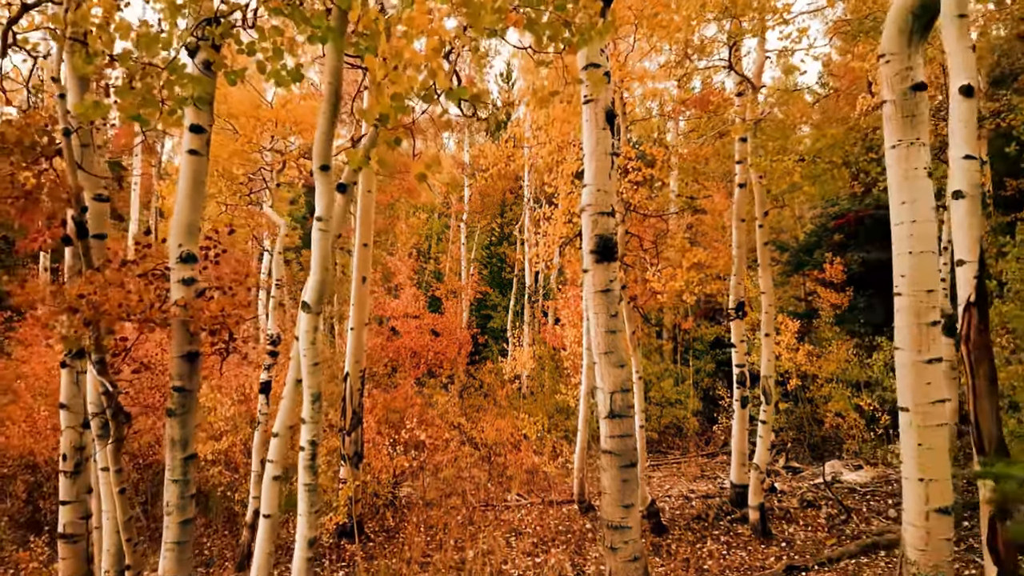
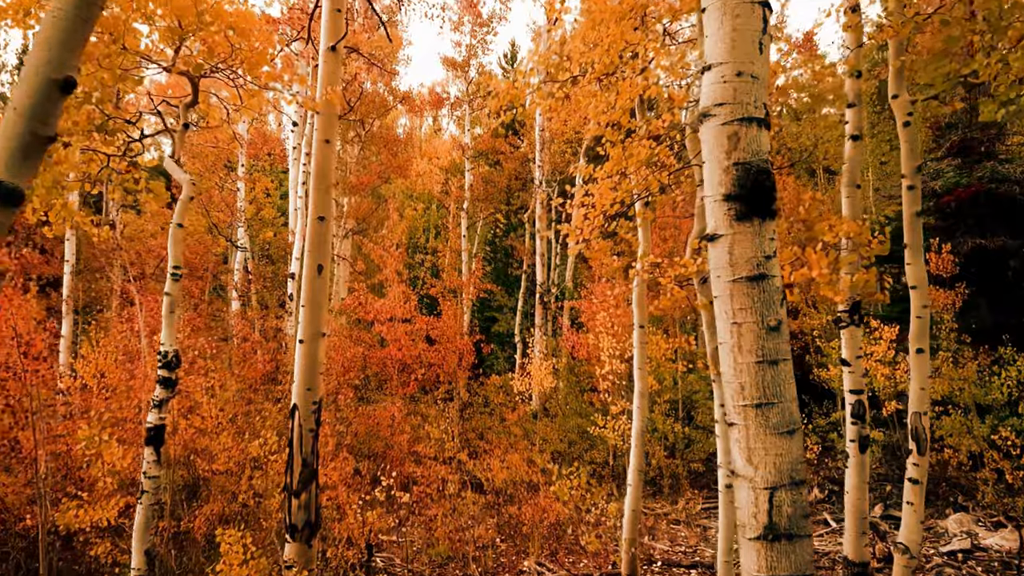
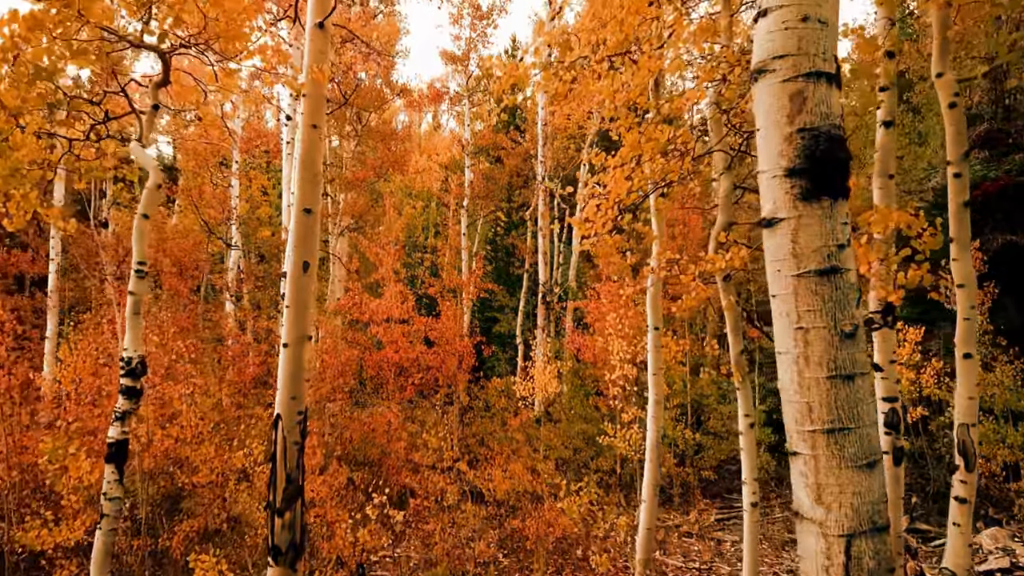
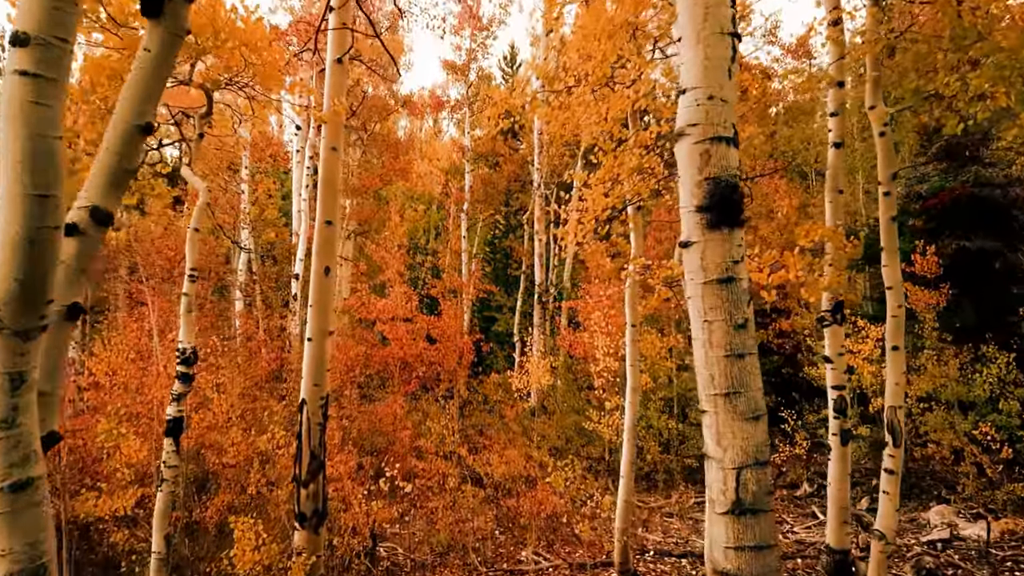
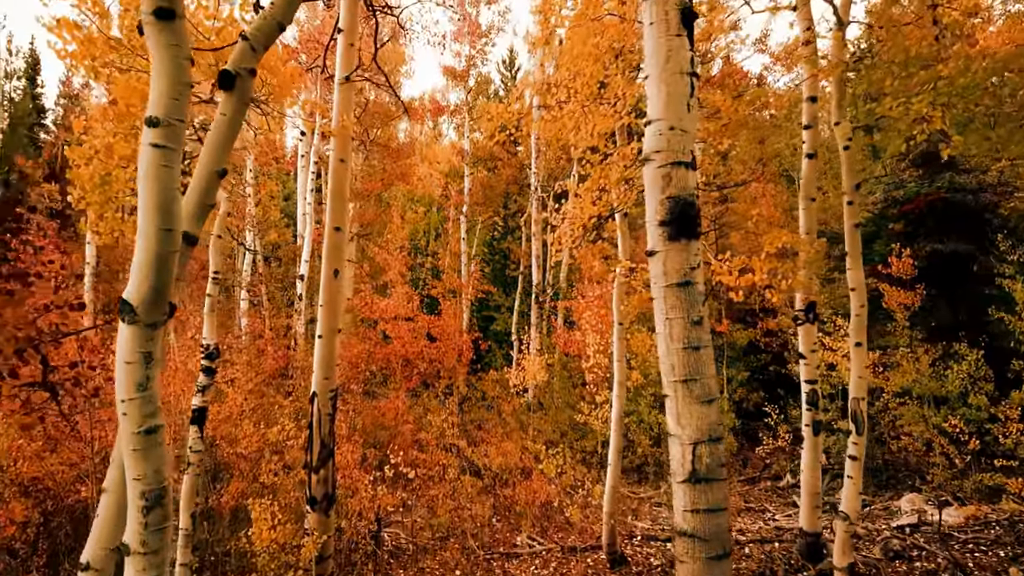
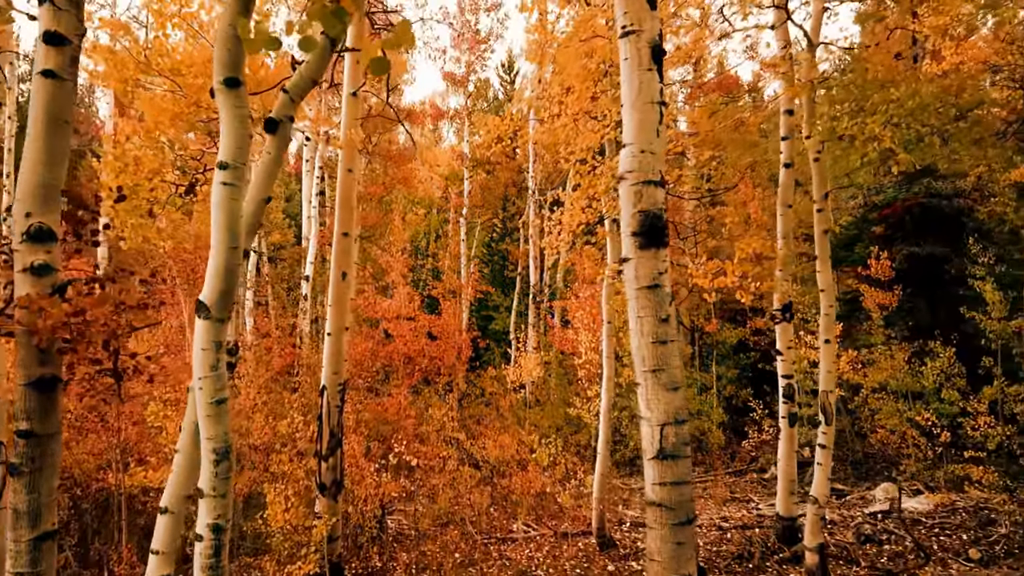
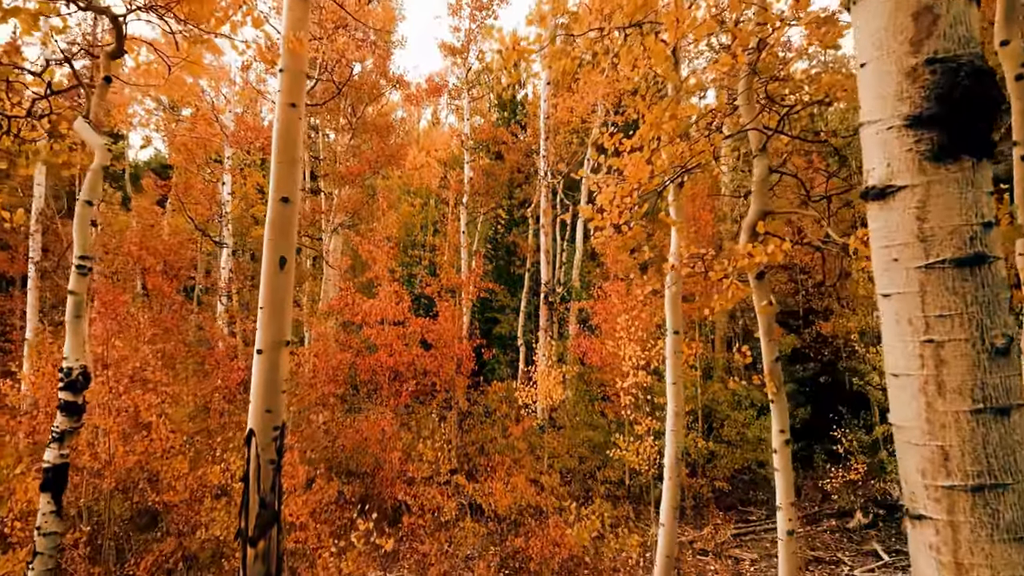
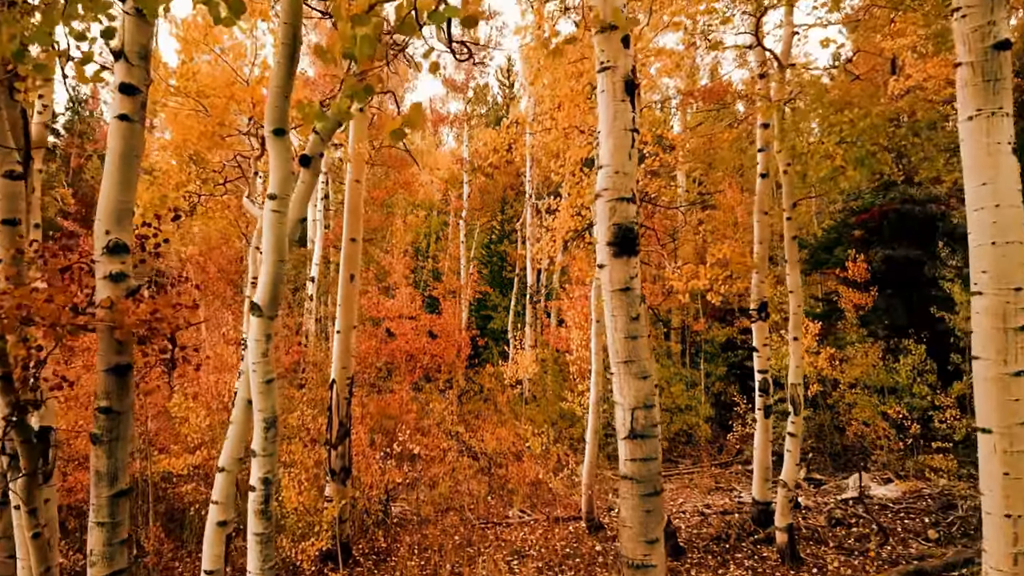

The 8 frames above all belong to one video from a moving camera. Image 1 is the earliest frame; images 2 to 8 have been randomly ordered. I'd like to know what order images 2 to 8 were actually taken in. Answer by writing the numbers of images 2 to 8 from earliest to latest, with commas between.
8, 6, 5, 4, 2, 3, 7
